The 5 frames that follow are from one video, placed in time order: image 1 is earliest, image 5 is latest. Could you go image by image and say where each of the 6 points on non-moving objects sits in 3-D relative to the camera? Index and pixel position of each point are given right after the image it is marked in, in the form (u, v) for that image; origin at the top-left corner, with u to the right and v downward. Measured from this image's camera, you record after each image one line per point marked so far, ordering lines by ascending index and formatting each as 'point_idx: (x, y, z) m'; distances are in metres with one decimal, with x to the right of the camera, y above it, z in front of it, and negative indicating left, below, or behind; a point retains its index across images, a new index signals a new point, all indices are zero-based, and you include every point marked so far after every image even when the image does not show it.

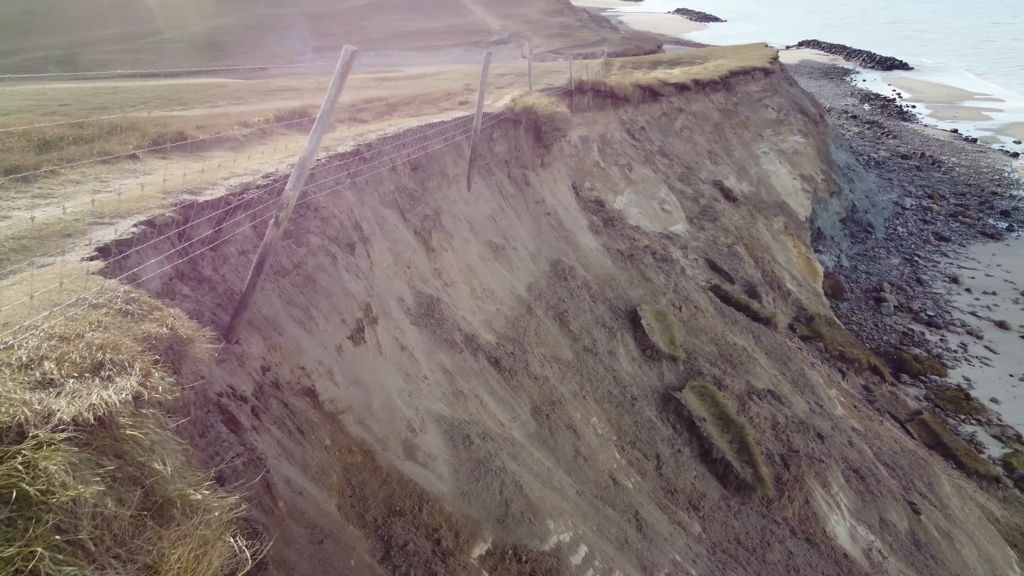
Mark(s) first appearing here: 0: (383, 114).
0: (-2.7, +3.6, +16.8) m
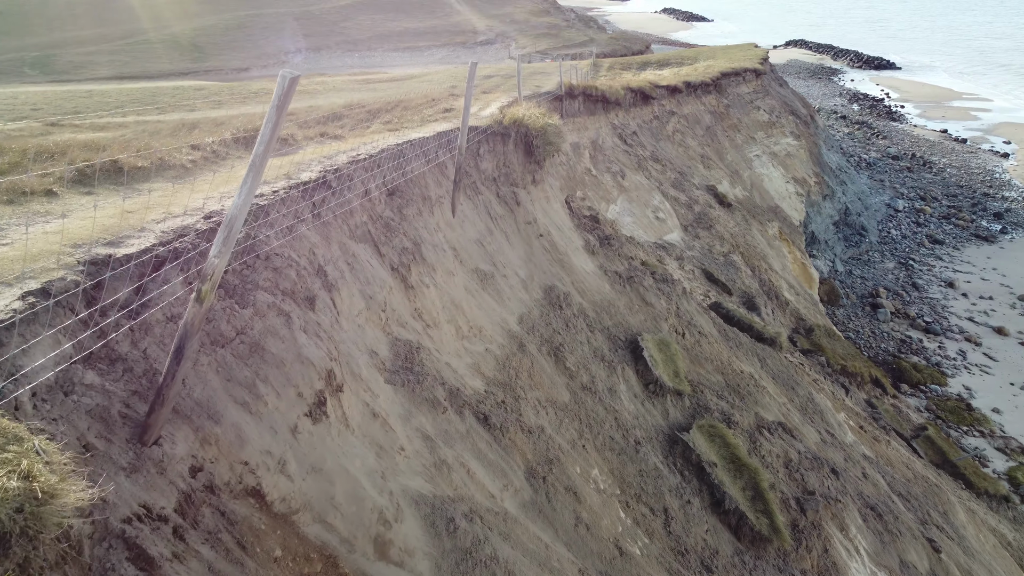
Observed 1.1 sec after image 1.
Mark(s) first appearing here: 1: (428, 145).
0: (-2.9, +3.1, +15.7) m
1: (-1.1, +1.8, +10.1) m
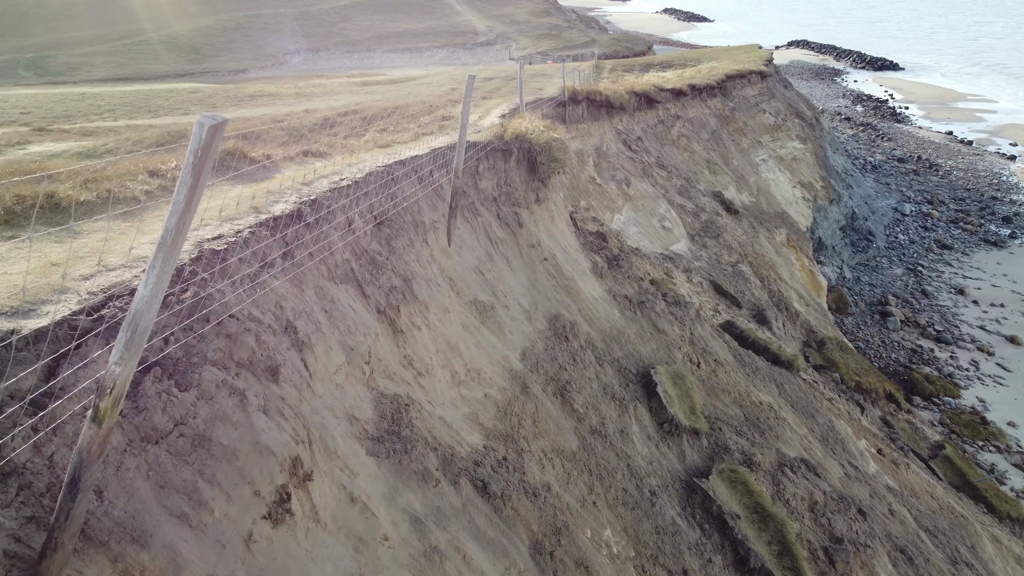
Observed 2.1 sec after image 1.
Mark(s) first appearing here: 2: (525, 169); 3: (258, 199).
0: (-2.9, +2.8, +14.8) m
1: (-1.0, +1.4, +9.2) m
2: (+0.2, +1.7, +11.4) m
3: (-2.1, +0.7, +6.6) m
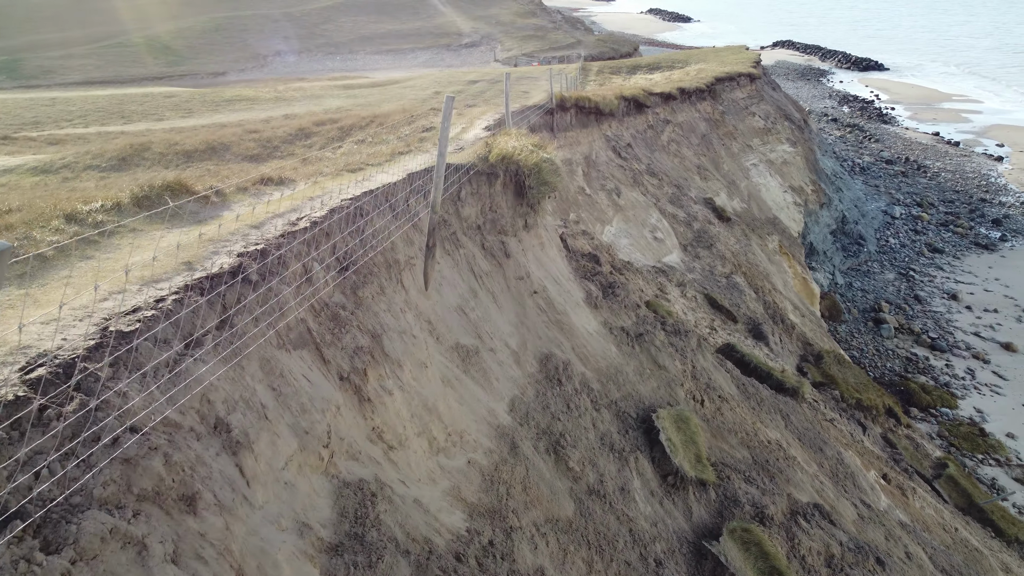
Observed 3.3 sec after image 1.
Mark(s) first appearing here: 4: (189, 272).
0: (-3.2, +2.3, +13.7) m
1: (-1.2, +1.0, +8.1) m
2: (0.0, +1.2, +10.4) m
3: (-2.2, +0.3, +5.5) m
4: (-2.0, +0.1, +5.1) m
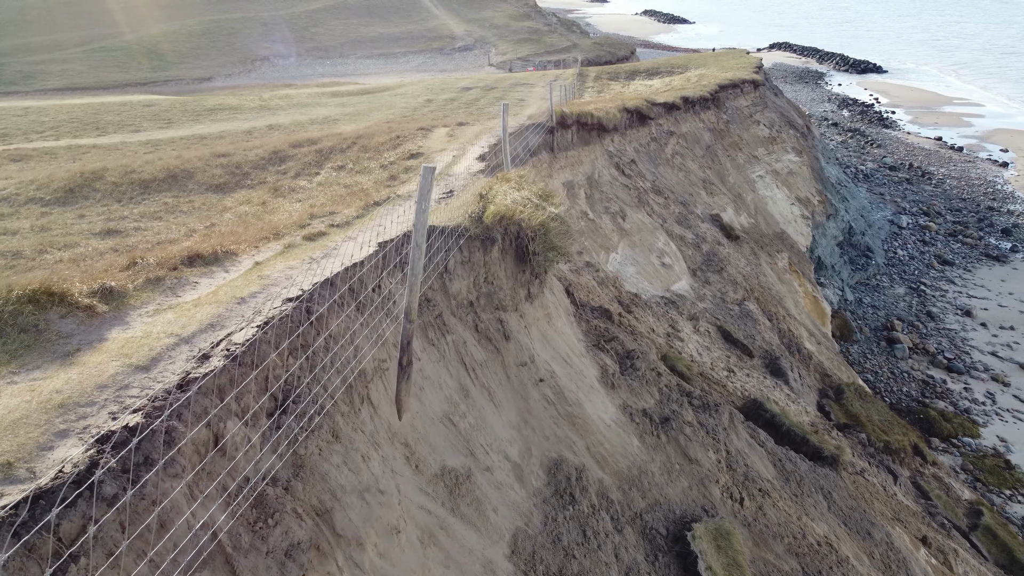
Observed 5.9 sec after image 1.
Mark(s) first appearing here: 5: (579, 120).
0: (-3.2, +1.4, +11.8) m
1: (-1.2, +0.1, +6.2) m
2: (0.0, +0.4, +8.5) m
3: (-2.1, -0.6, +3.6) m
4: (-2.0, -0.8, +3.1) m
5: (+1.7, +3.9, +19.3) m
